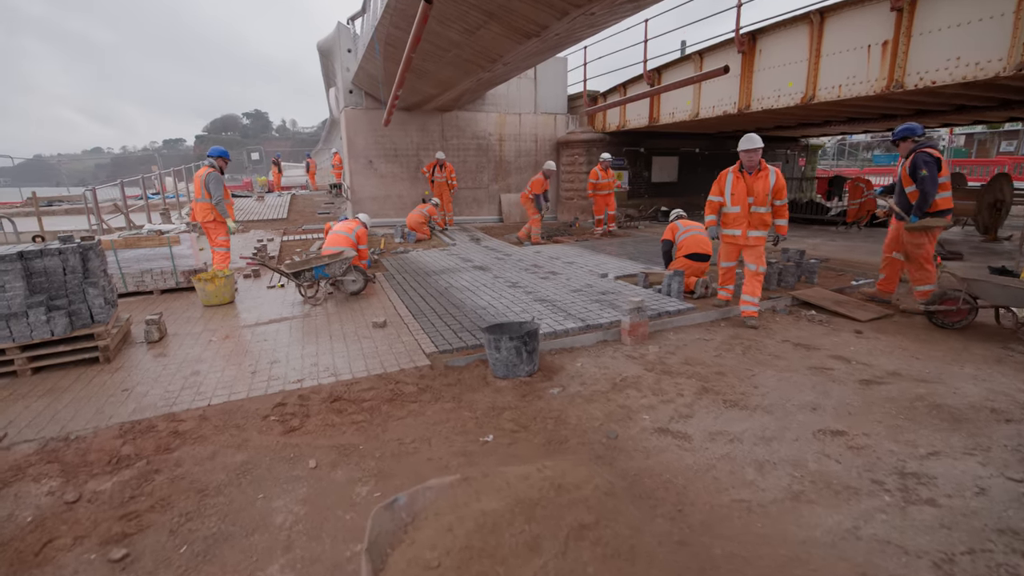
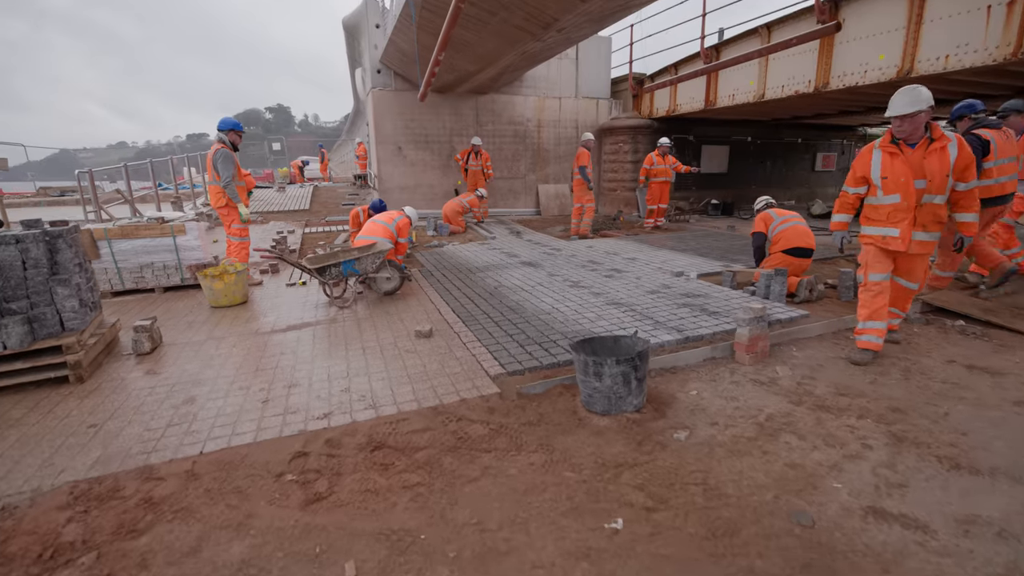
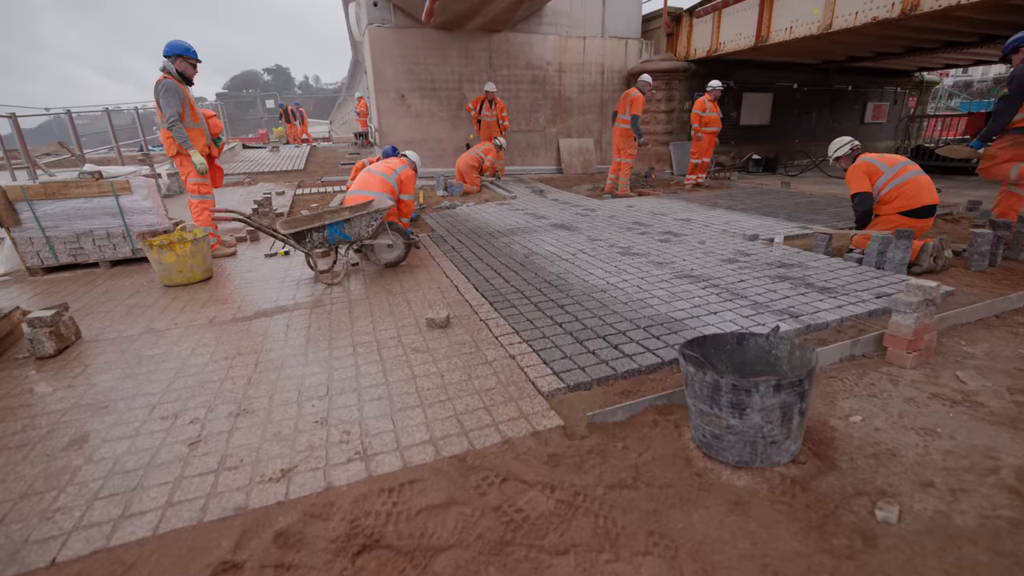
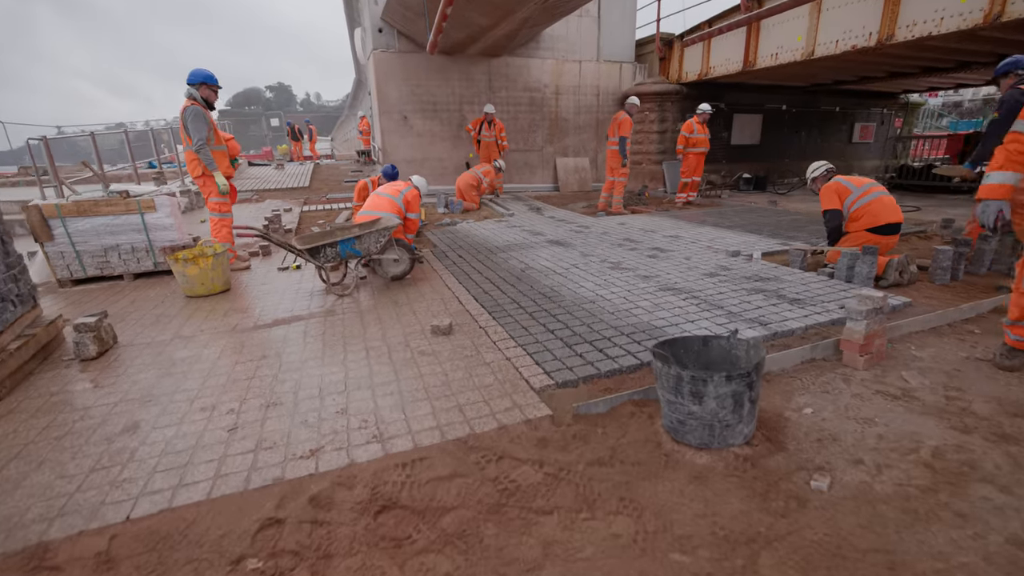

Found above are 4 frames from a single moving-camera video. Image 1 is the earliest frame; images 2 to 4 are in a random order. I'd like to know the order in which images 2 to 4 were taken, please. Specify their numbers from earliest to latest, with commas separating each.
2, 4, 3
